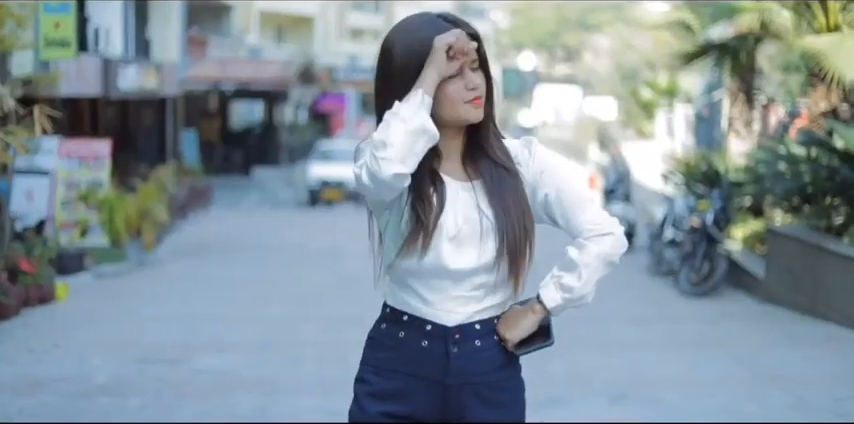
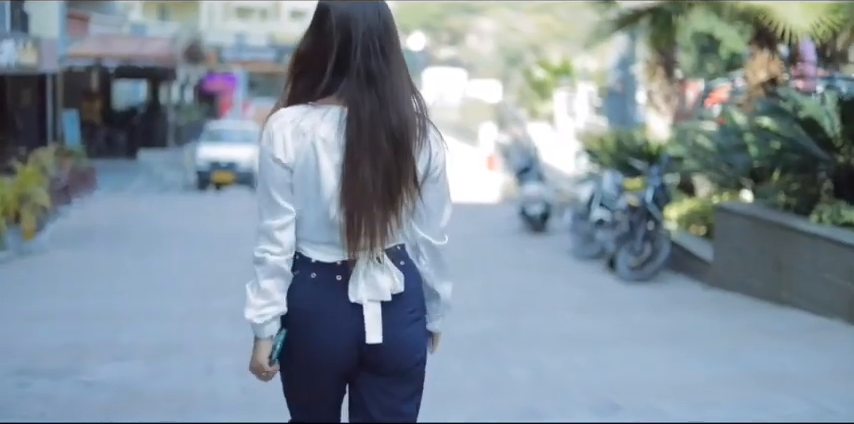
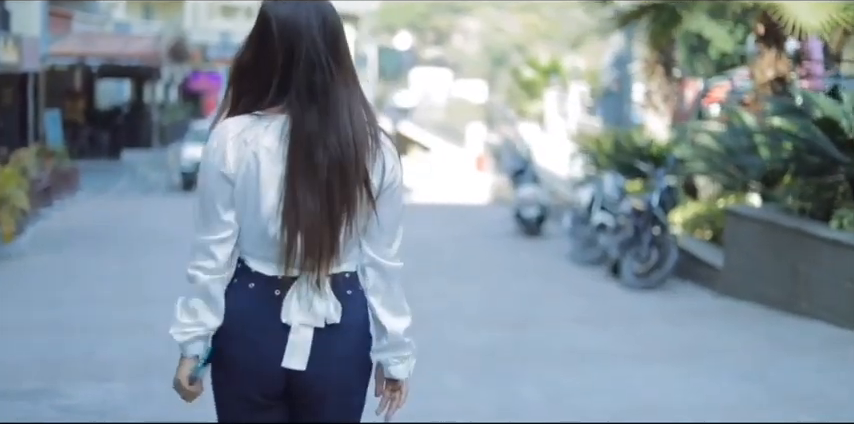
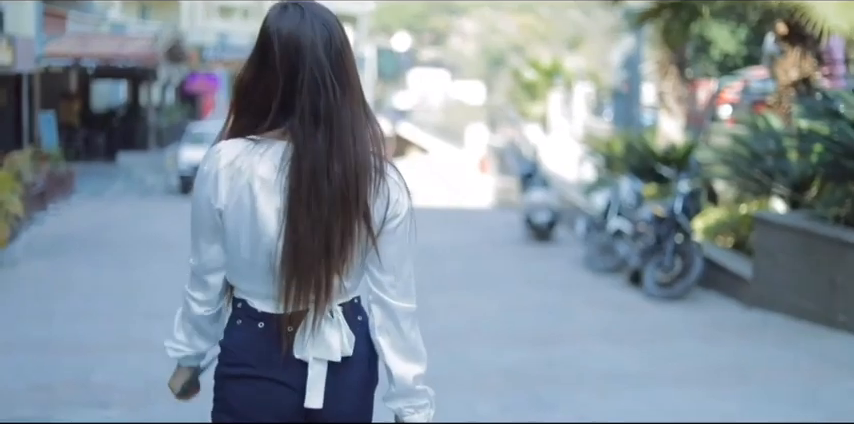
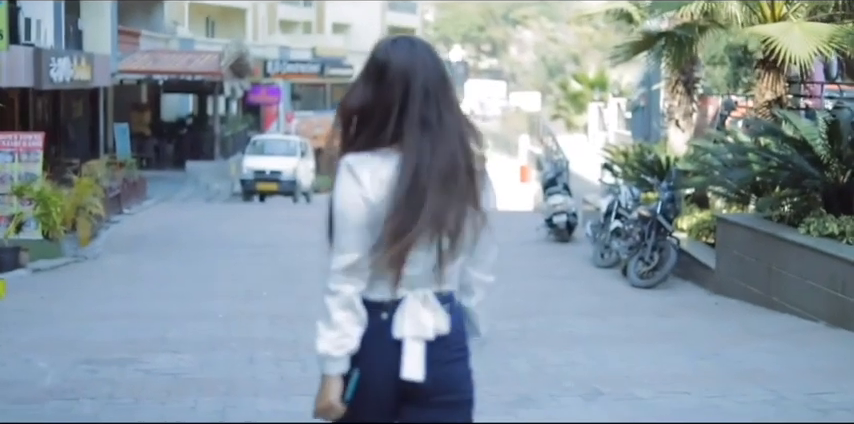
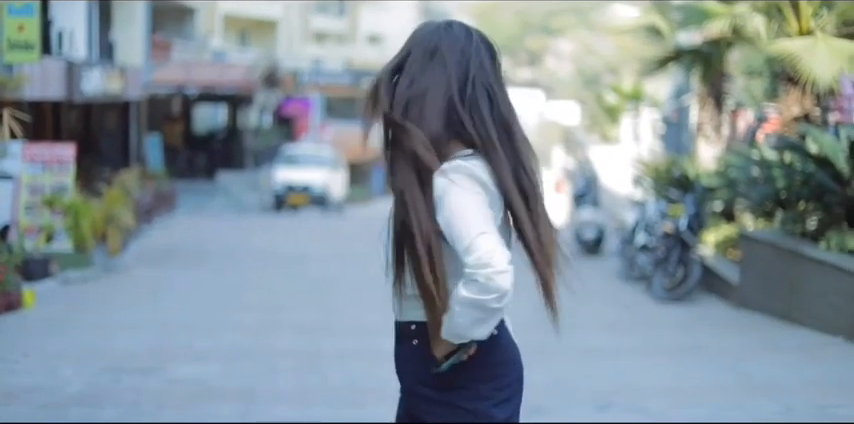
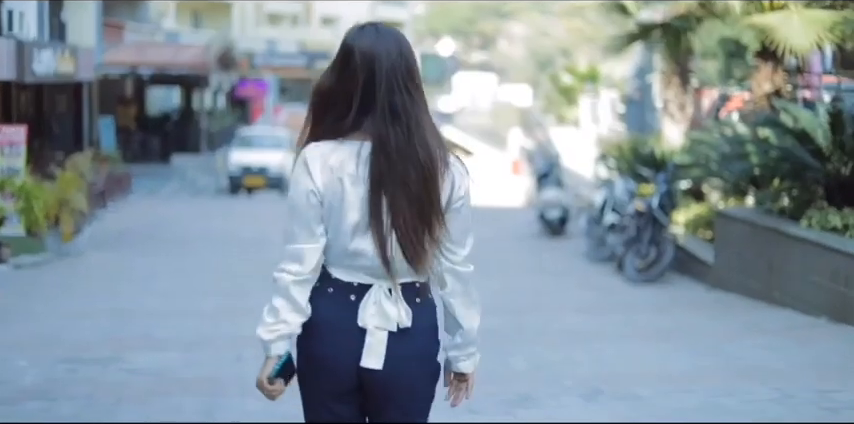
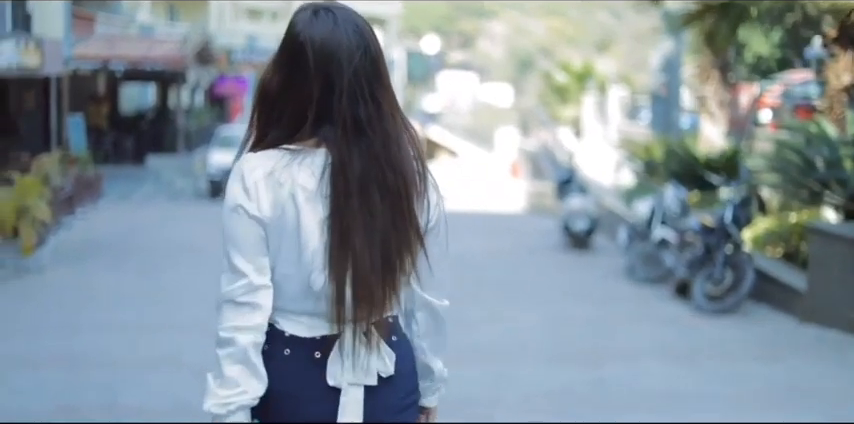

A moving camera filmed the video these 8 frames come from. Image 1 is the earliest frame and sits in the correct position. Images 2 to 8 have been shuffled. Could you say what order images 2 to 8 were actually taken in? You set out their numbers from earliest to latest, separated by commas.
6, 5, 7, 2, 3, 4, 8
